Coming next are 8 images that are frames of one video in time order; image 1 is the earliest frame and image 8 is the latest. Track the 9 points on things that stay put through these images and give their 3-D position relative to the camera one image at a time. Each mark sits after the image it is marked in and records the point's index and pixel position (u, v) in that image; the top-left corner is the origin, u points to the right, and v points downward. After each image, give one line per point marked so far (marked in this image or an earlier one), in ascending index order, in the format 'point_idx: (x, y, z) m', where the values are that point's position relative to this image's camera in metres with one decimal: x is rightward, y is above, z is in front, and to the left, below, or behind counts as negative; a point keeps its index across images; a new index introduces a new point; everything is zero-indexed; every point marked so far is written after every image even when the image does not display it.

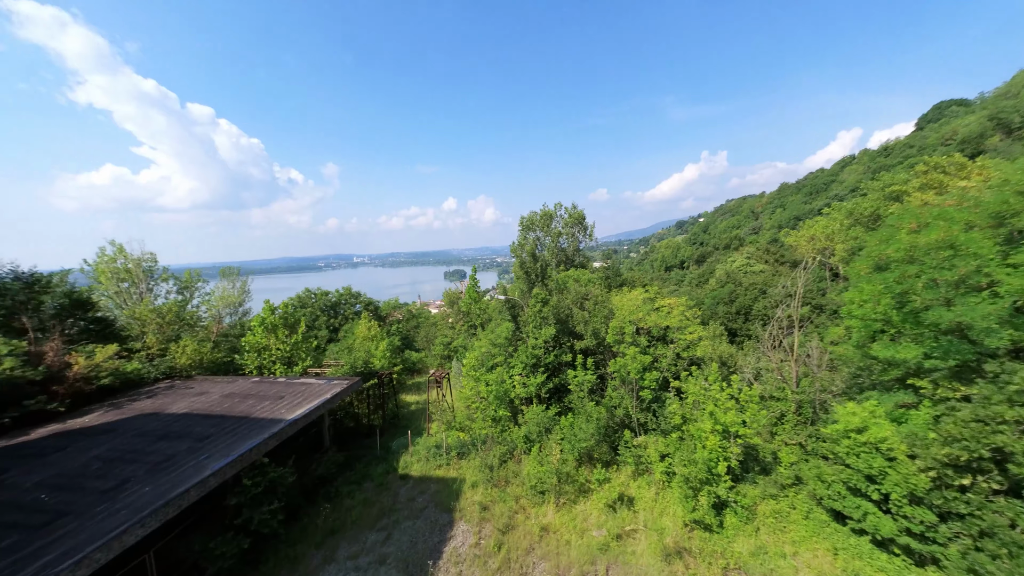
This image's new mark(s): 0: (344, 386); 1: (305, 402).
0: (-6.8, -3.9, +14.5) m
1: (-7.5, -4.1, +13.0) m
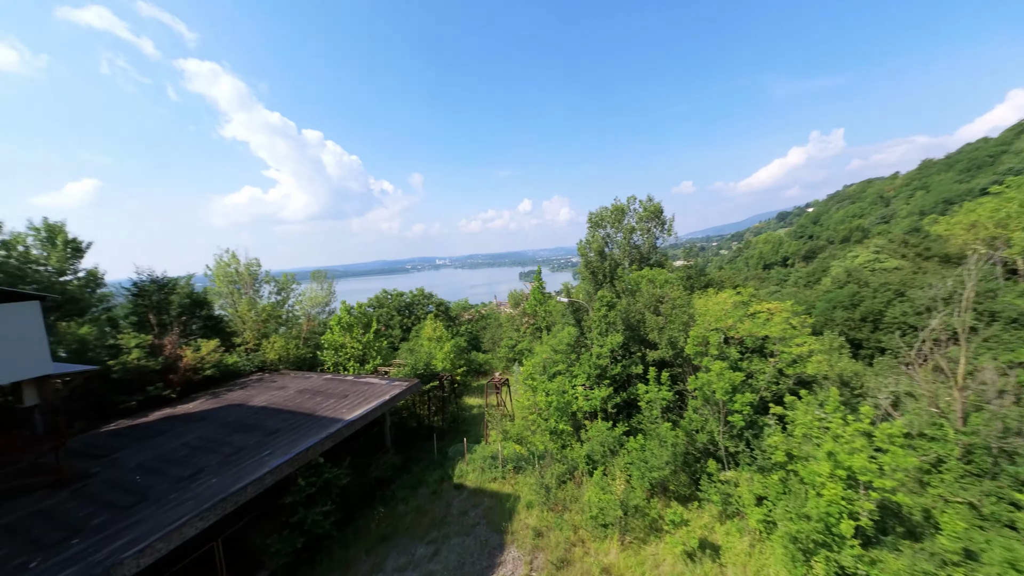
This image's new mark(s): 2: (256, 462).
0: (-4.4, -4.0, +14.6) m
1: (-5.4, -4.2, +13.3) m
2: (-6.9, -4.6, +9.6) m
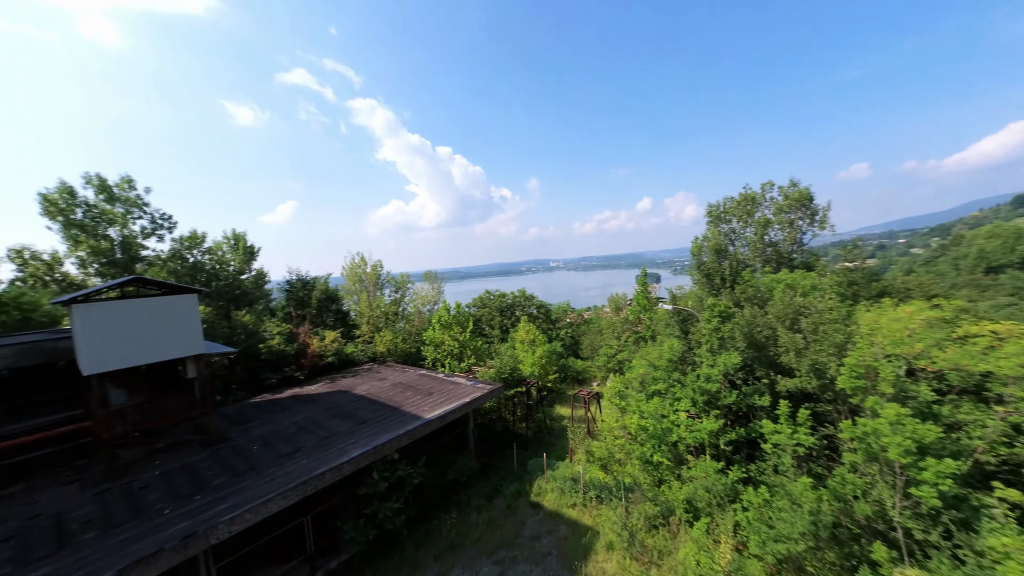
0: (-1.0, -4.1, +14.3) m
1: (-2.4, -4.2, +13.3) m
2: (-4.9, -4.6, +10.3) m
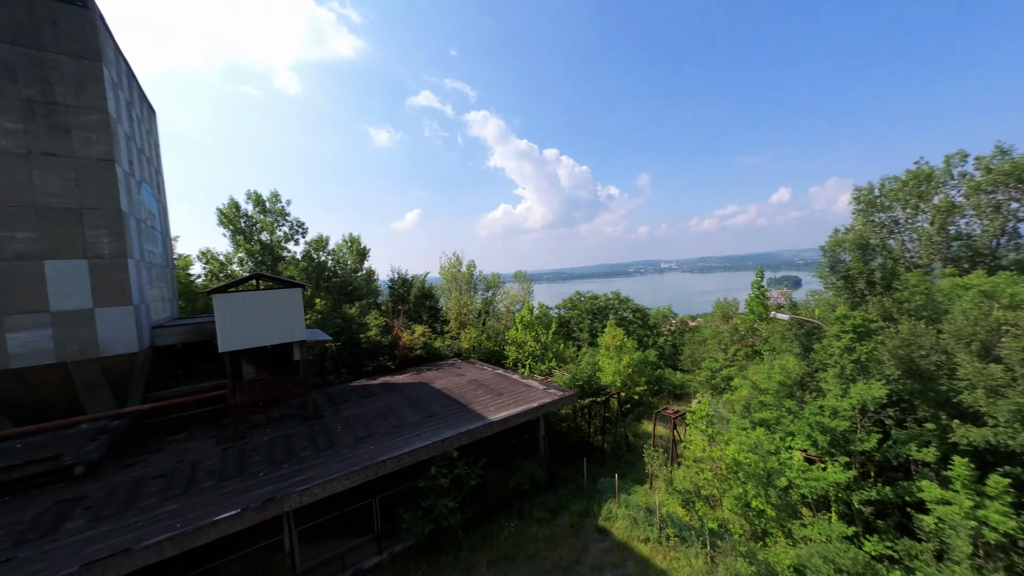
0: (+1.7, -4.1, +13.5) m
1: (+0.1, -4.2, +13.0) m
2: (-3.2, -4.5, +10.8) m
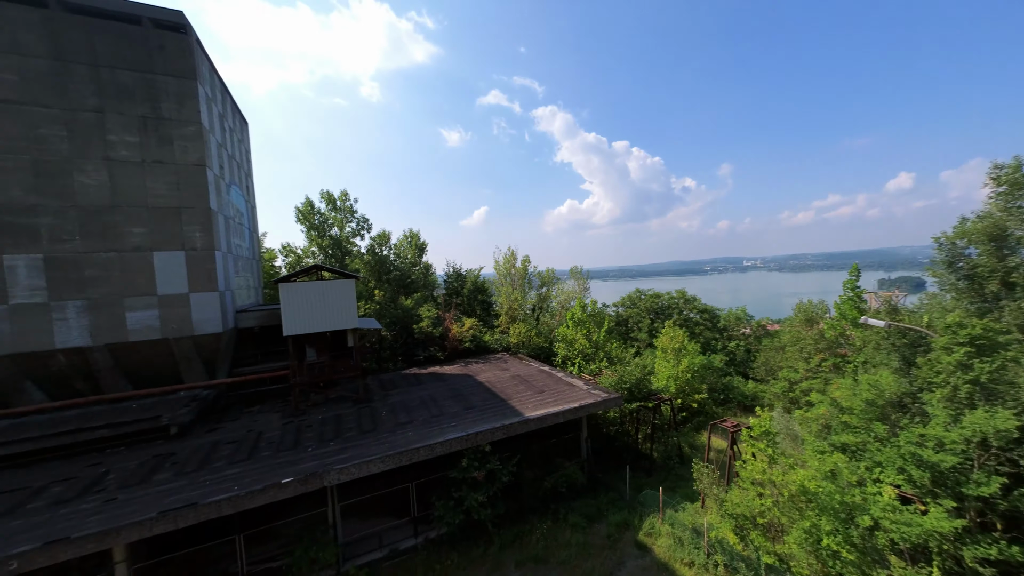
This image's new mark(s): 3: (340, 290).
0: (+3.2, -3.9, +12.8) m
1: (+1.5, -4.0, +12.6) m
2: (-2.2, -4.3, +11.0) m
3: (-6.2, -0.1, +13.0) m
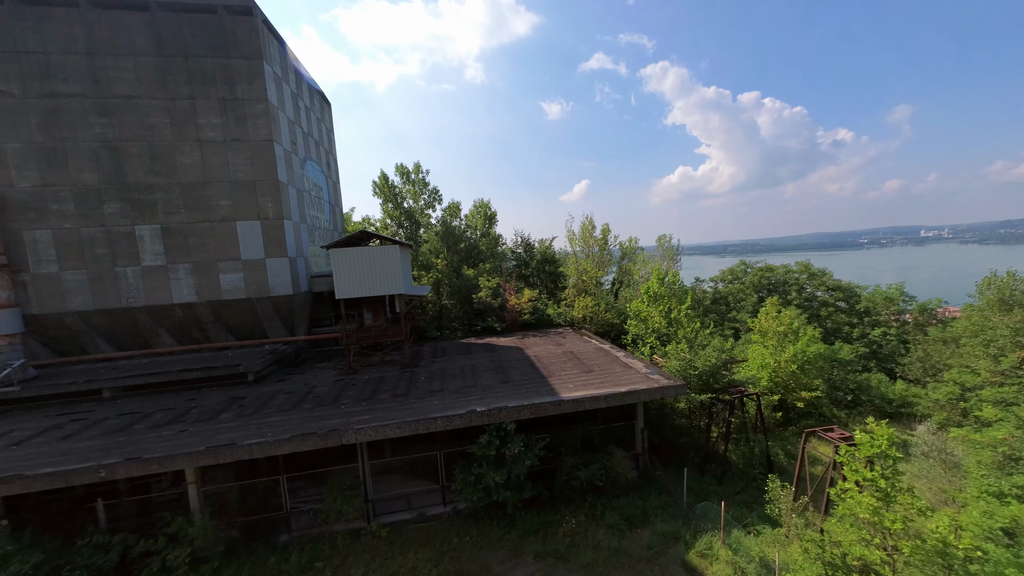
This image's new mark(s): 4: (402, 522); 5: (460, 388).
0: (+4.4, -2.9, +10.7) m
1: (+2.7, -3.0, +10.9) m
2: (-1.3, -3.2, +10.4) m
3: (-4.6, +1.1, +13.1) m
4: (-3.1, -6.6, +10.2) m
5: (-1.6, -3.1, +11.2) m
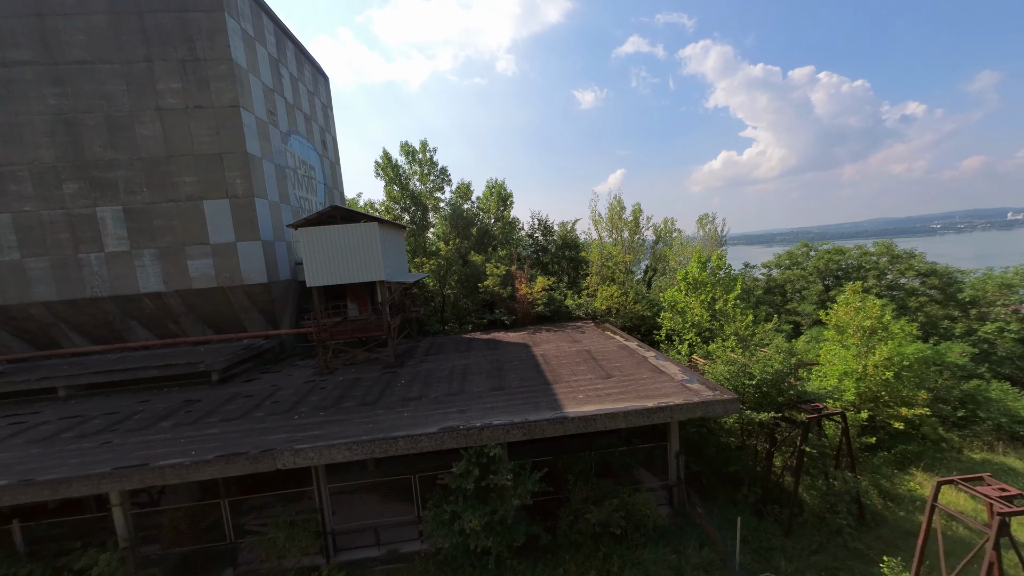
0: (+4.1, -2.4, +7.9) m
1: (+2.5, -2.5, +8.3) m
2: (-1.5, -2.8, +8.1) m
3: (-4.6, +1.6, +11.1) m
4: (-3.3, -6.2, +8.2) m
5: (-1.7, -2.7, +9.0) m
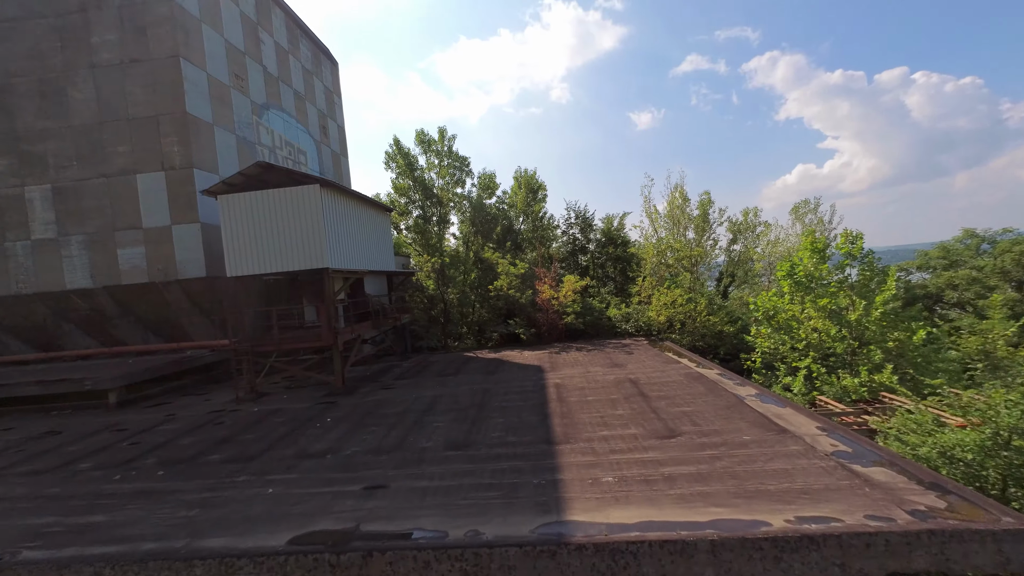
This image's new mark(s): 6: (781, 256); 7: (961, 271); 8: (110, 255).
0: (+3.5, -2.0, +3.2) m
1: (+2.0, -2.1, +3.8) m
2: (-2.0, -2.4, +4.2) m
3: (-4.6, +1.8, +7.9) m
4: (-3.8, -5.8, +4.3) m
5: (-2.1, -2.3, +5.1) m
6: (+13.6, +1.7, +18.2) m
7: (+17.2, +0.7, +13.8) m
8: (-10.9, +0.9, +9.7) m
